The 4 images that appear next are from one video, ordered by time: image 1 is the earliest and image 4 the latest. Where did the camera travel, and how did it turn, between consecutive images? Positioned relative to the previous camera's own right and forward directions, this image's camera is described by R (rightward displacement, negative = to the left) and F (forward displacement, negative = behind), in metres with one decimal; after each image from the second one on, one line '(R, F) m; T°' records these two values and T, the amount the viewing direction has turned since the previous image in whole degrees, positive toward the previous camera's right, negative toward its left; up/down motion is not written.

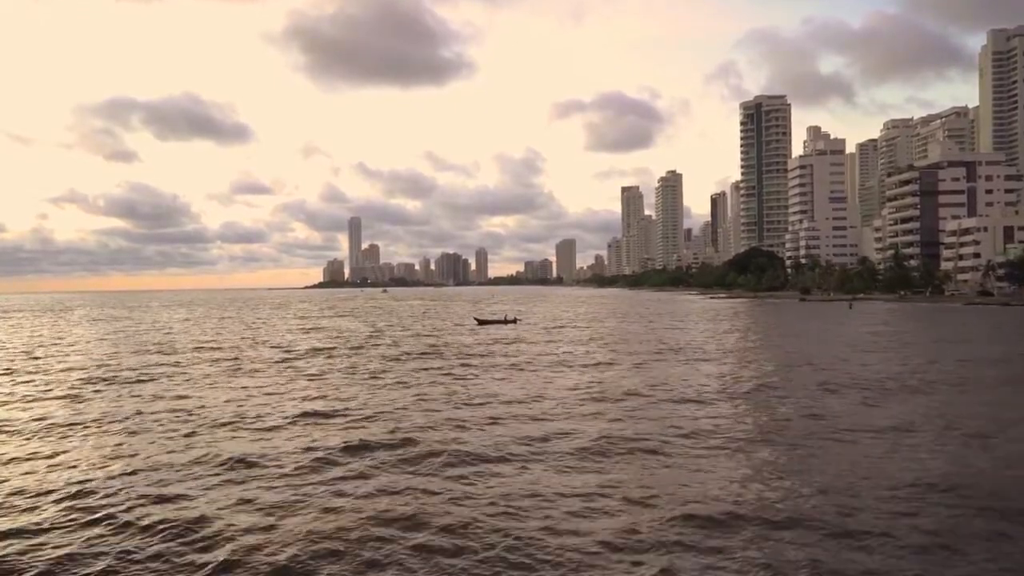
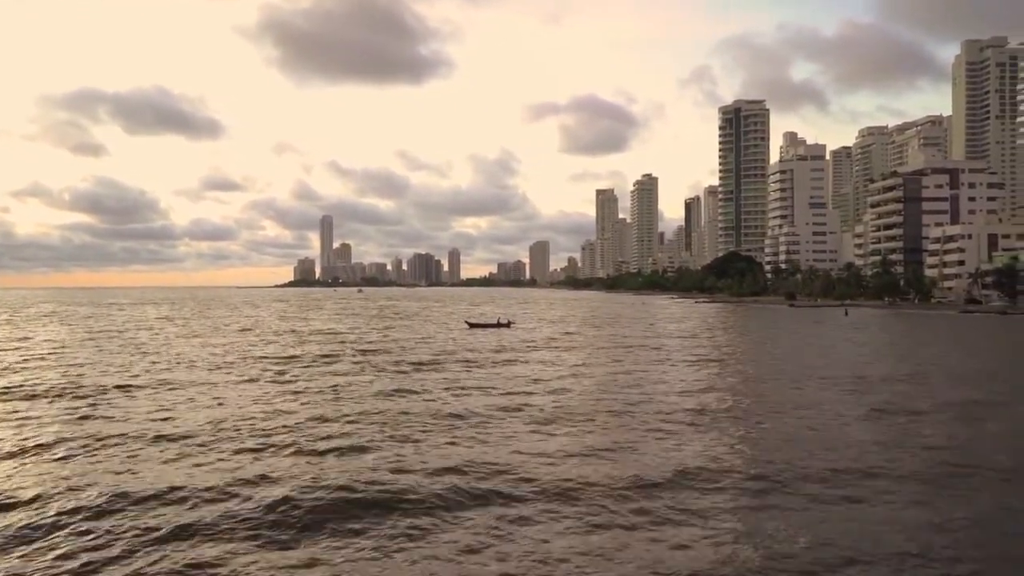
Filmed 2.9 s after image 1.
(-2.3, +3.7) m; +2°
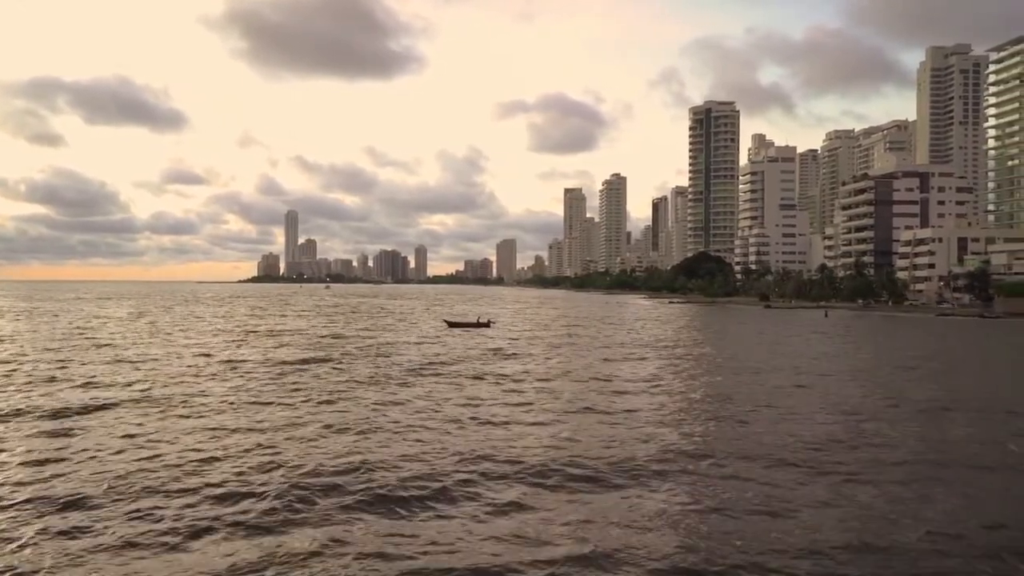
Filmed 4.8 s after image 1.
(-1.6, +2.2) m; +2°
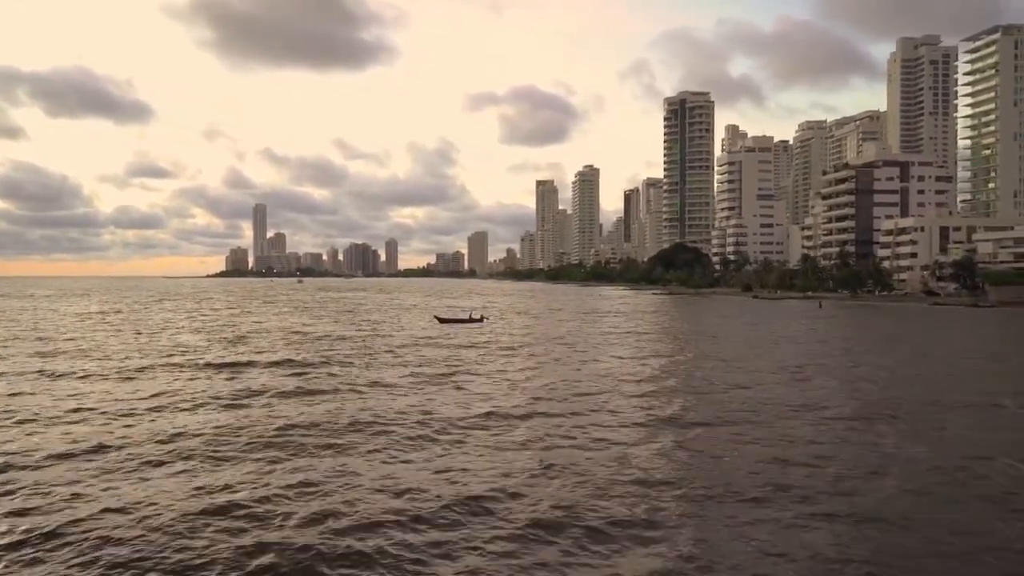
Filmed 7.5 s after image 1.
(-2.3, +2.9) m; +2°
